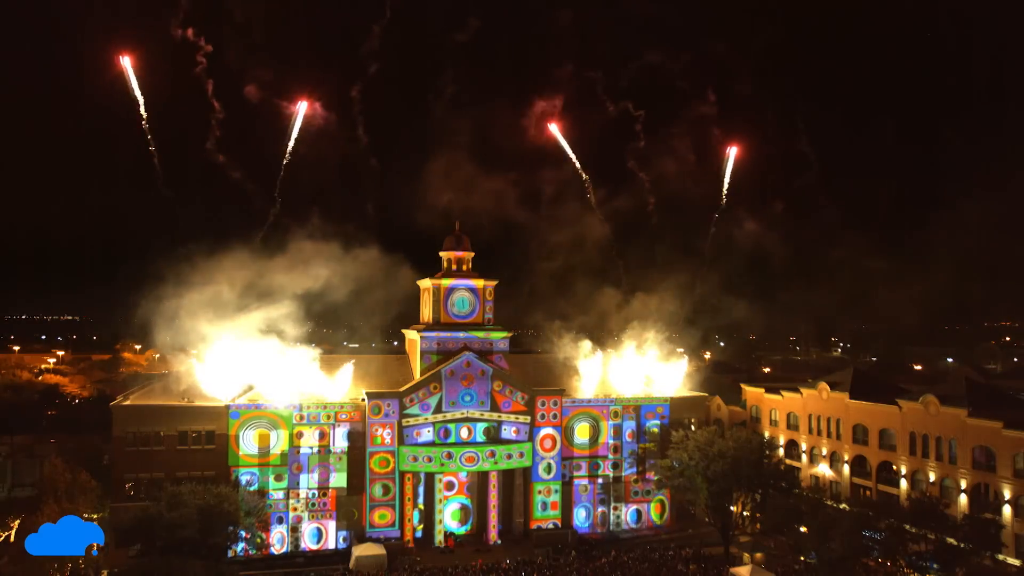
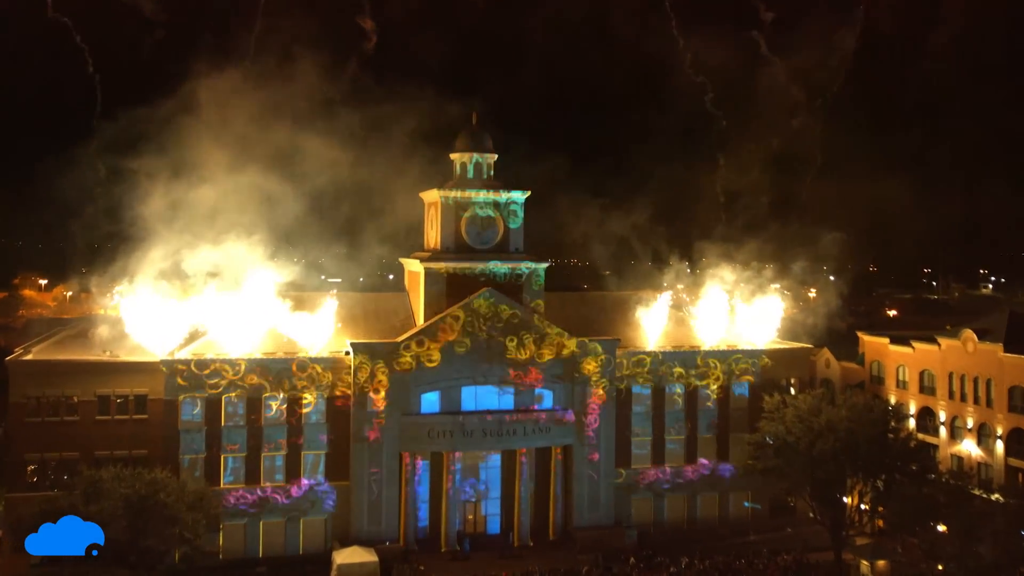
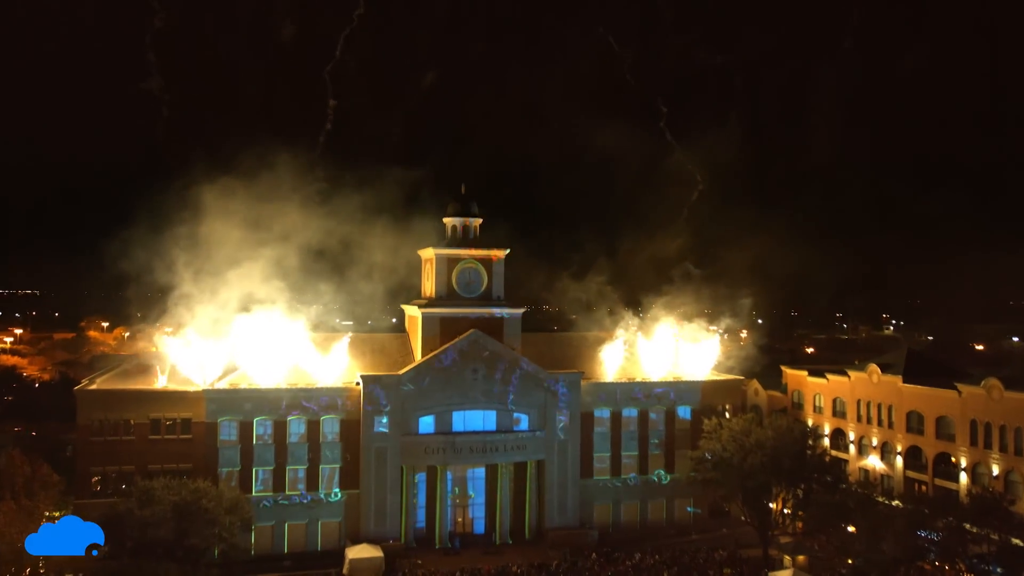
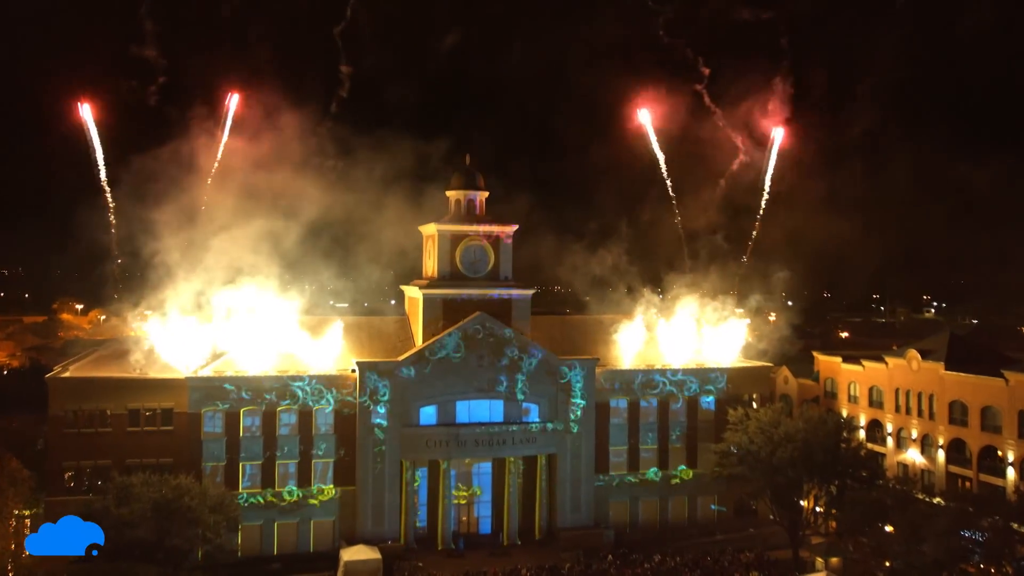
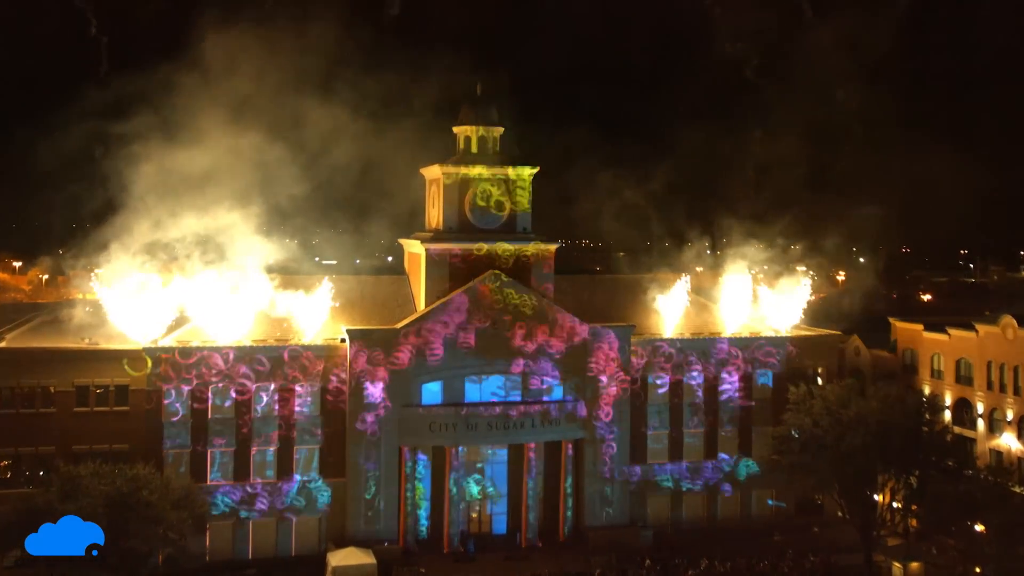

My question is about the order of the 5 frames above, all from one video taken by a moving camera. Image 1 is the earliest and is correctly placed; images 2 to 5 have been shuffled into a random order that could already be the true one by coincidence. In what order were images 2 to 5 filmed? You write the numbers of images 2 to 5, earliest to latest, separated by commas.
3, 4, 2, 5
